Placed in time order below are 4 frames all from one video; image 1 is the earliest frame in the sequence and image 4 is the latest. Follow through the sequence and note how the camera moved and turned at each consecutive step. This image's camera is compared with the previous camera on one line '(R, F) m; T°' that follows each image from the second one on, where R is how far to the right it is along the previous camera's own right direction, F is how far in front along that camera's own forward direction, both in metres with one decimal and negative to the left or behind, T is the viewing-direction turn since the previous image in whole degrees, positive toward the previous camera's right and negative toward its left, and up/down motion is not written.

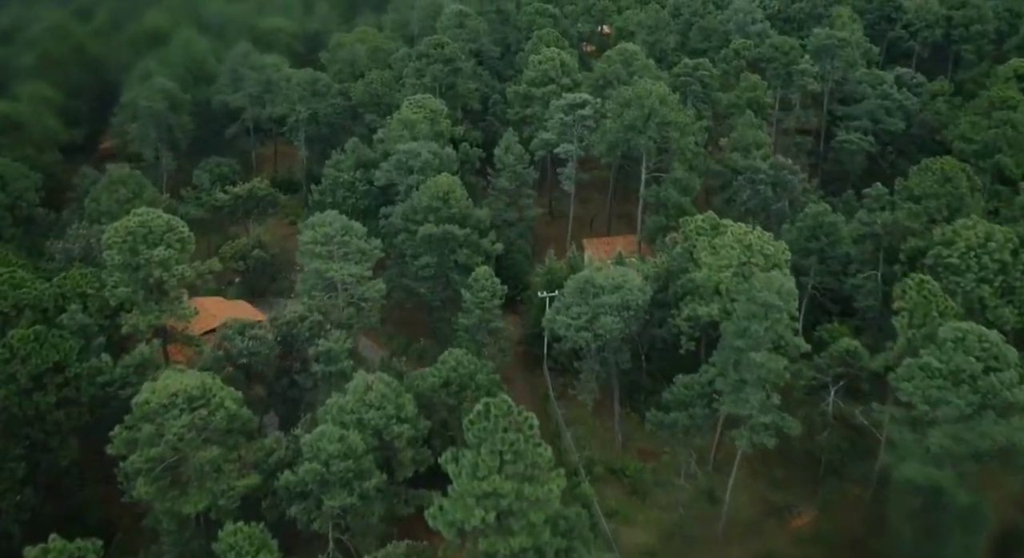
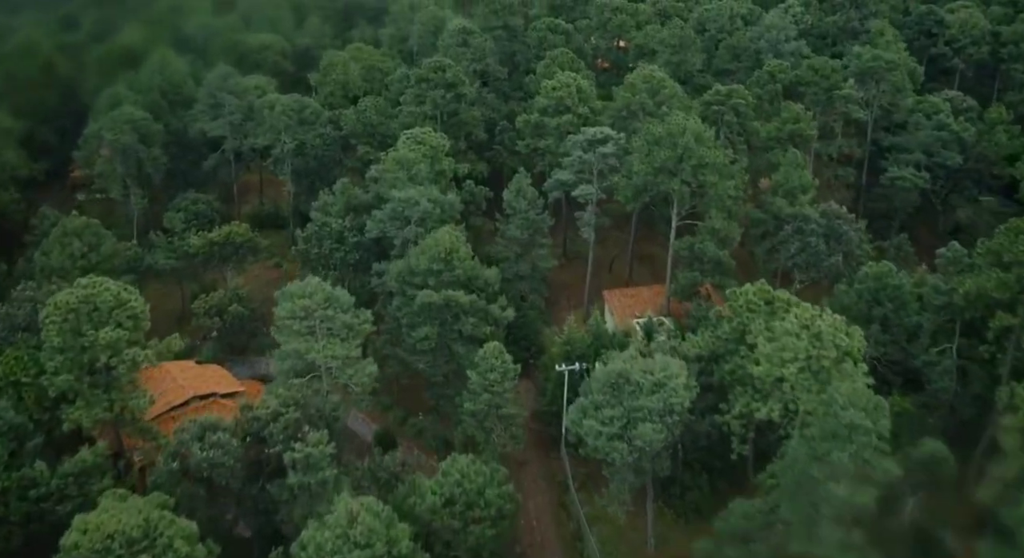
(-0.5, +6.3) m; 0°
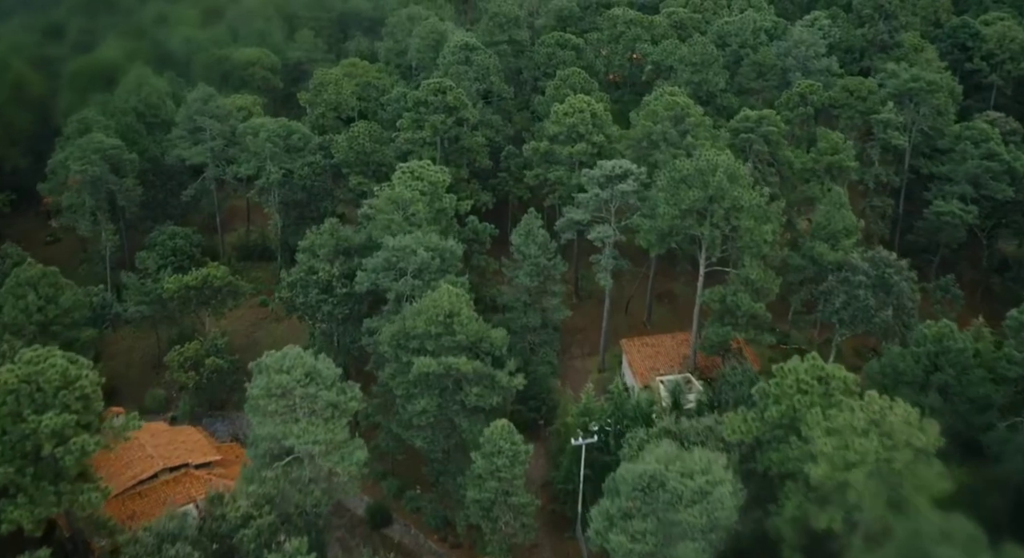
(-0.3, +4.7) m; 0°
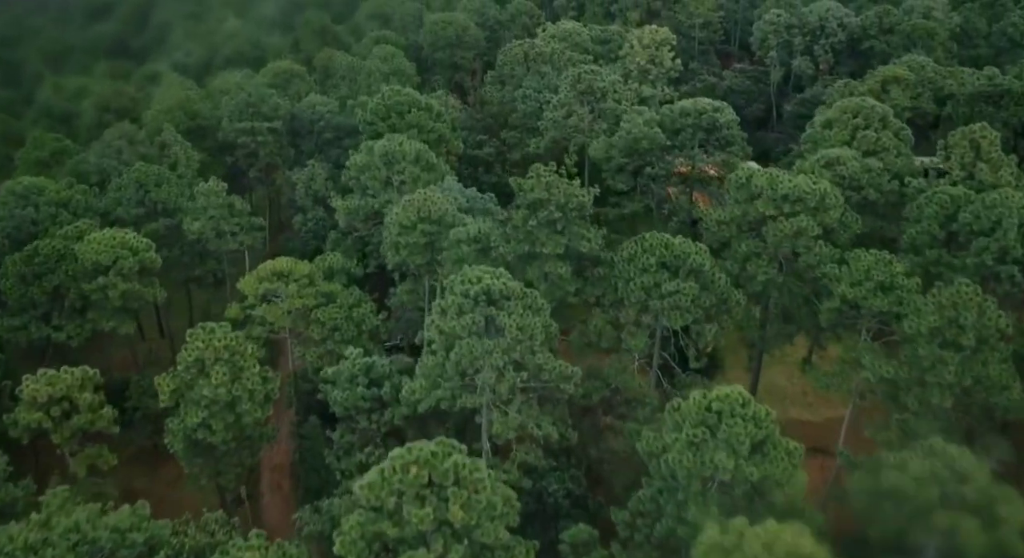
(-1.8, +28.2) m; 0°
